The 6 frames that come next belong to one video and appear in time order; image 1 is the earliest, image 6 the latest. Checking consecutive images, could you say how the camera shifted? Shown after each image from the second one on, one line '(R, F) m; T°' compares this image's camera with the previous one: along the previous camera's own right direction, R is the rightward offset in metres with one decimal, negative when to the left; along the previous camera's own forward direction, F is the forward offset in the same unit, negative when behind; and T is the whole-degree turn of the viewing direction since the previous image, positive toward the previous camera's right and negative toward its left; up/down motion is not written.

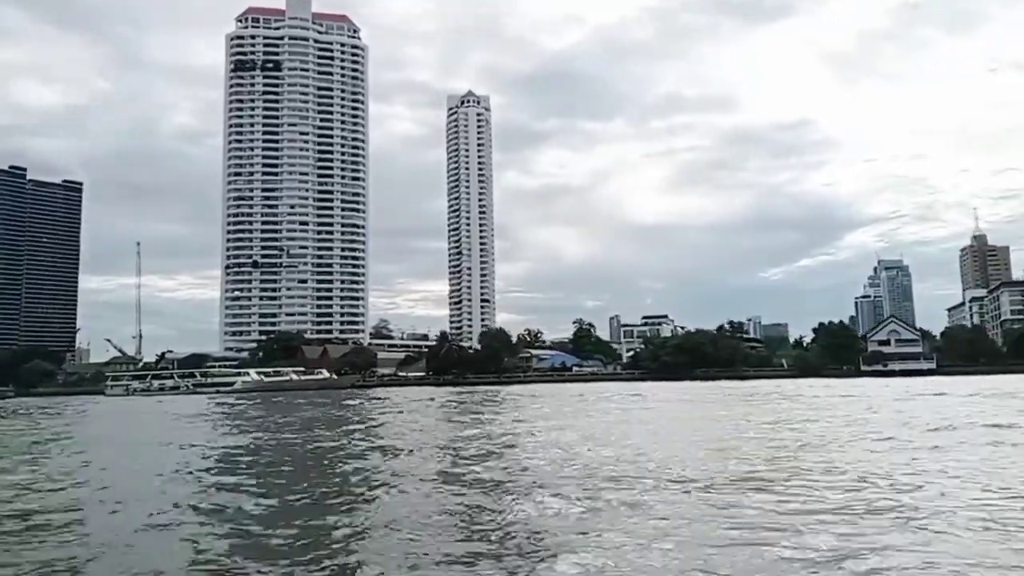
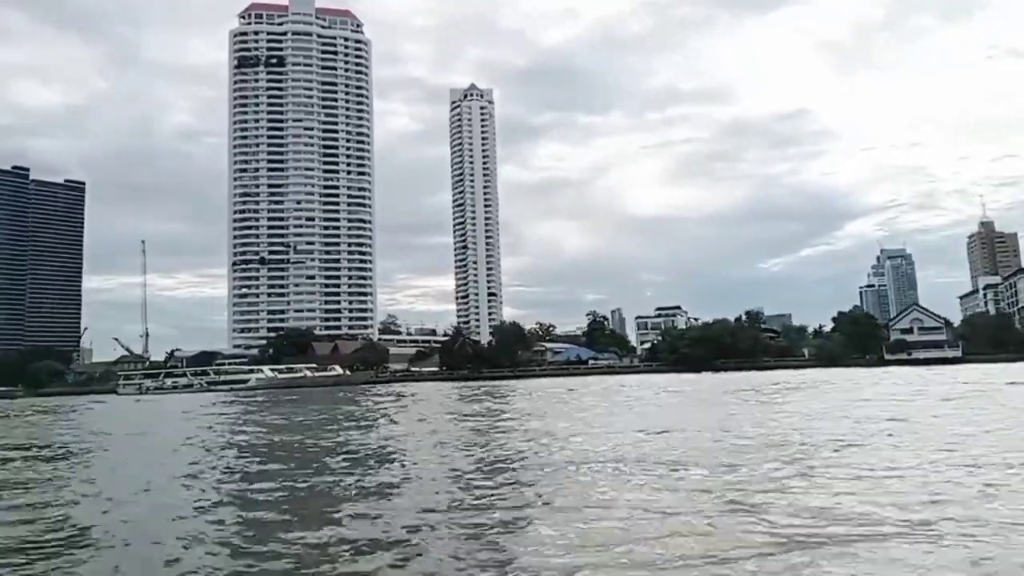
(-0.5, +0.2) m; 0°
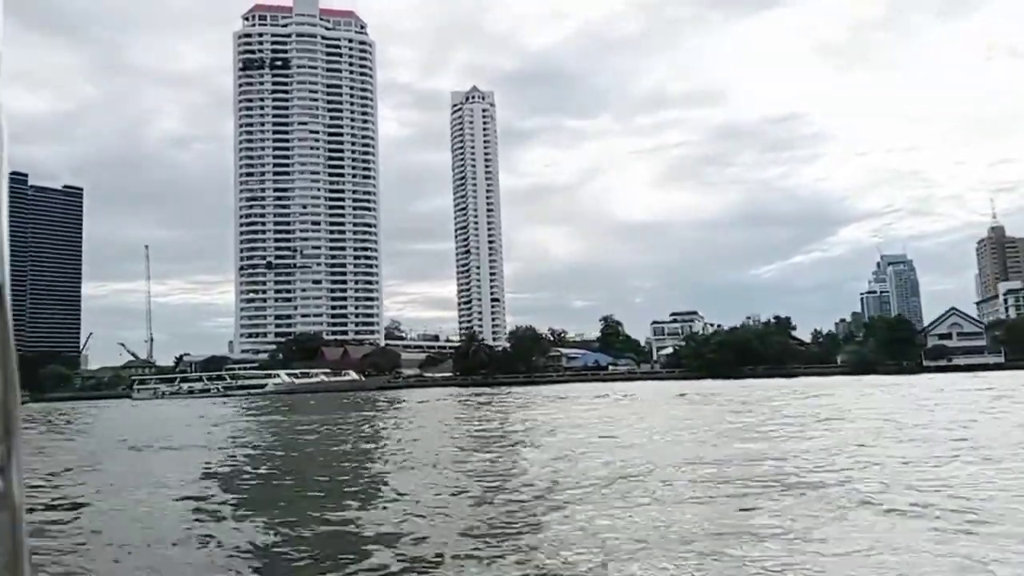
(-0.9, +0.5) m; +1°
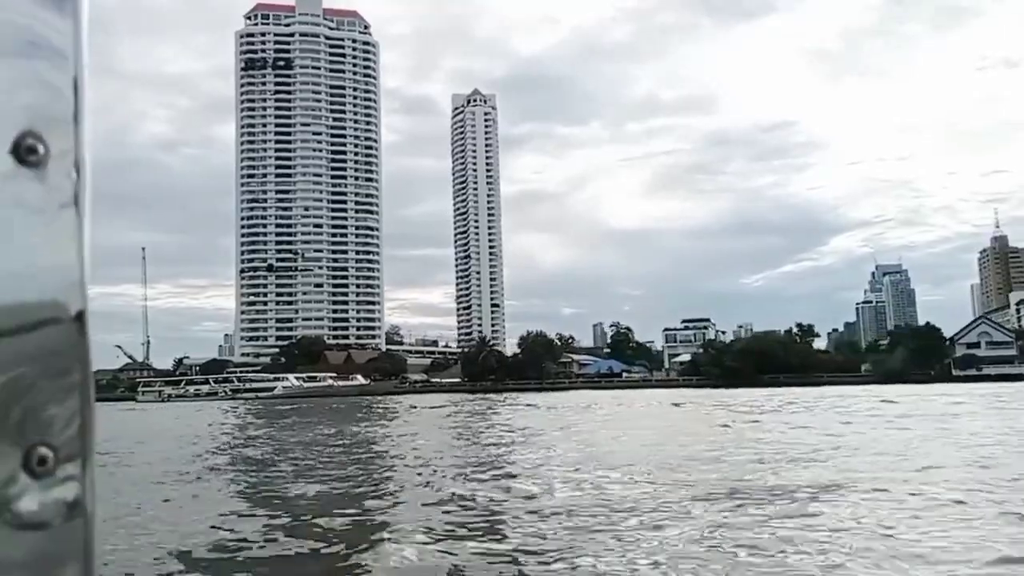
(-0.8, +0.6) m; +1°
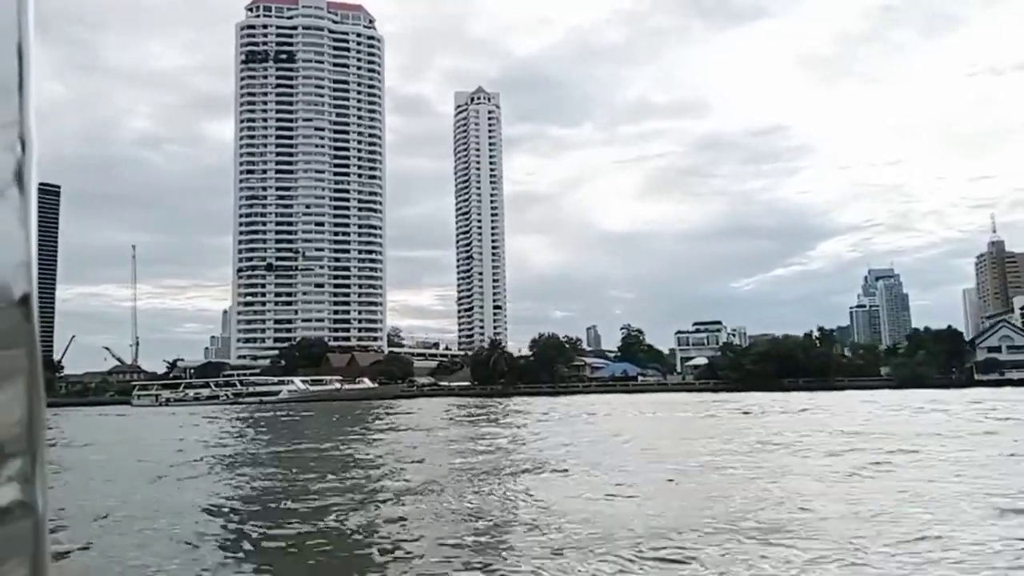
(-0.9, +0.6) m; +1°
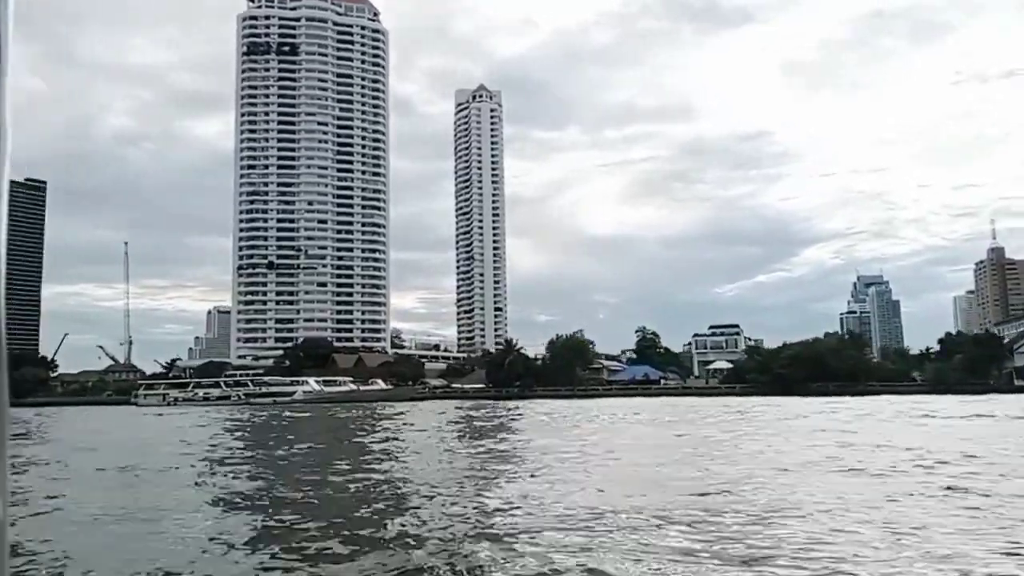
(-1.3, +0.7) m; +1°
